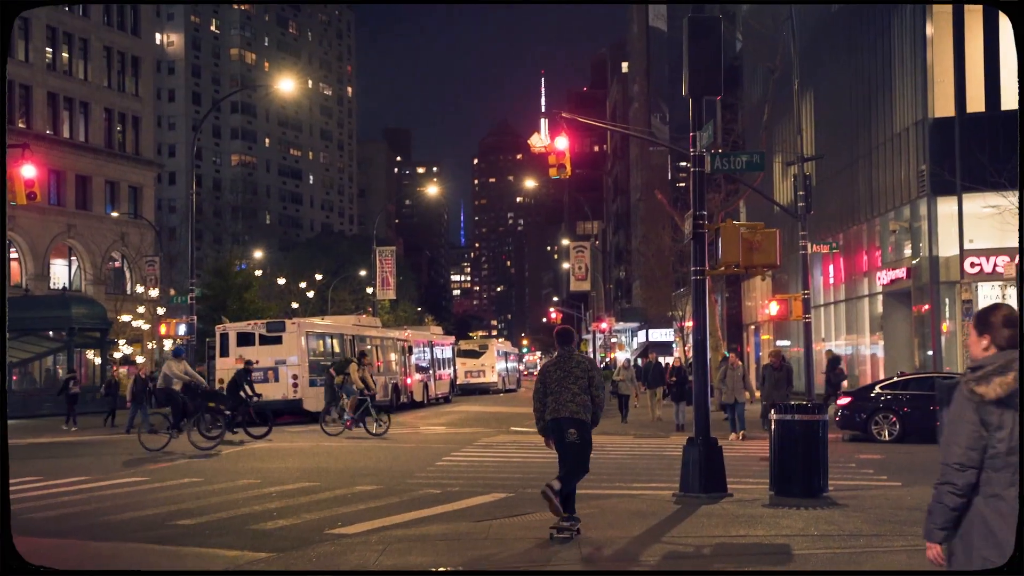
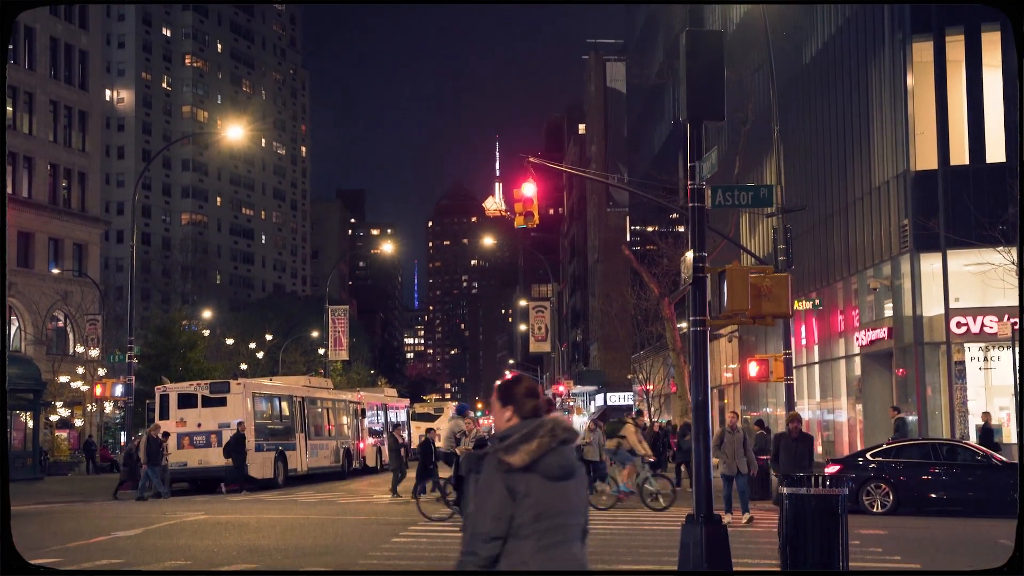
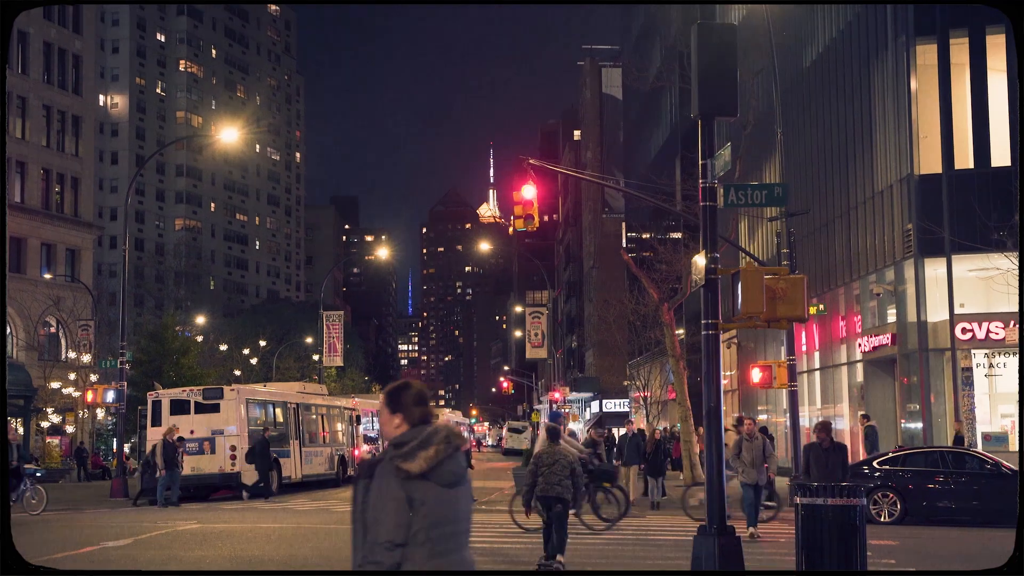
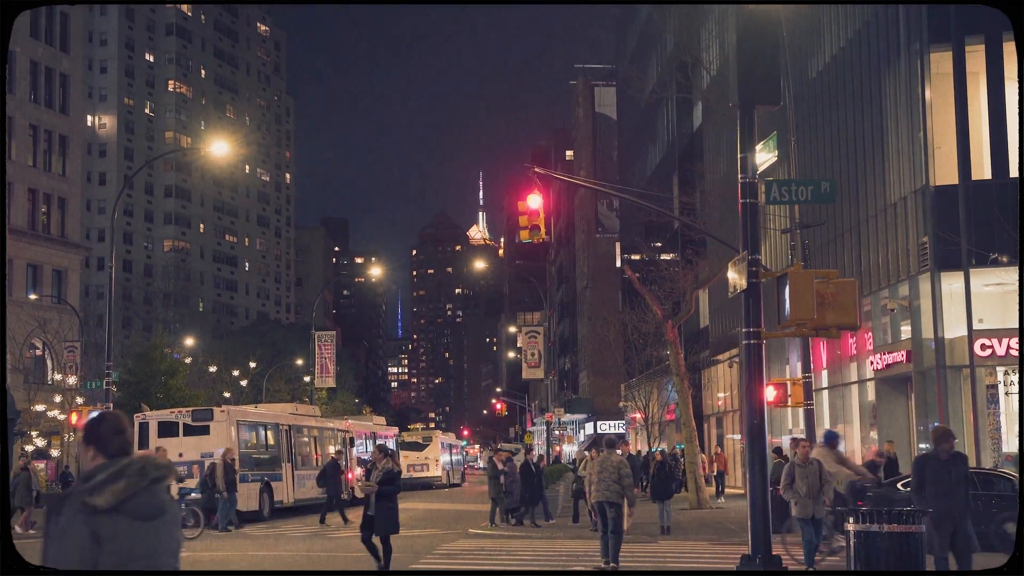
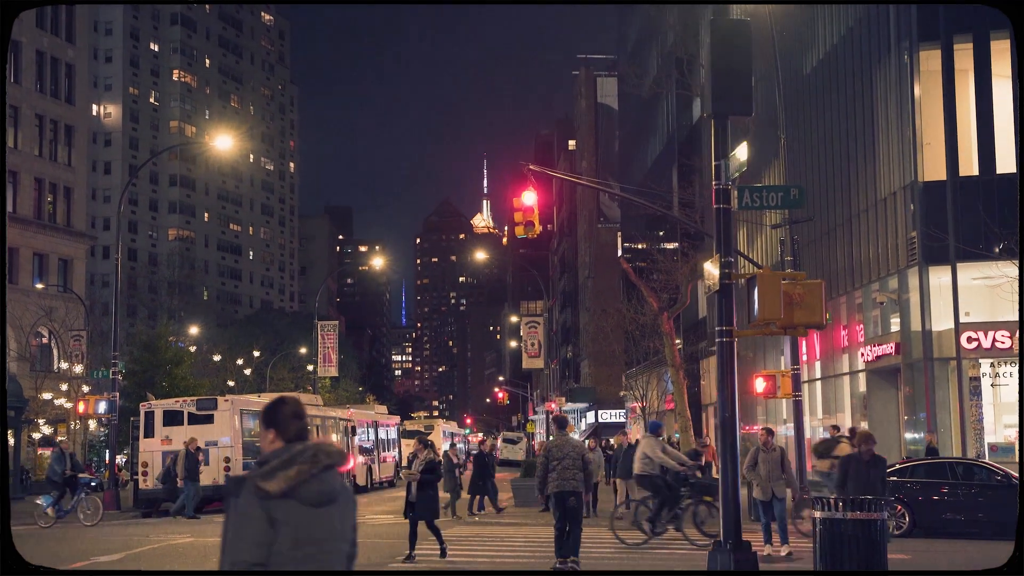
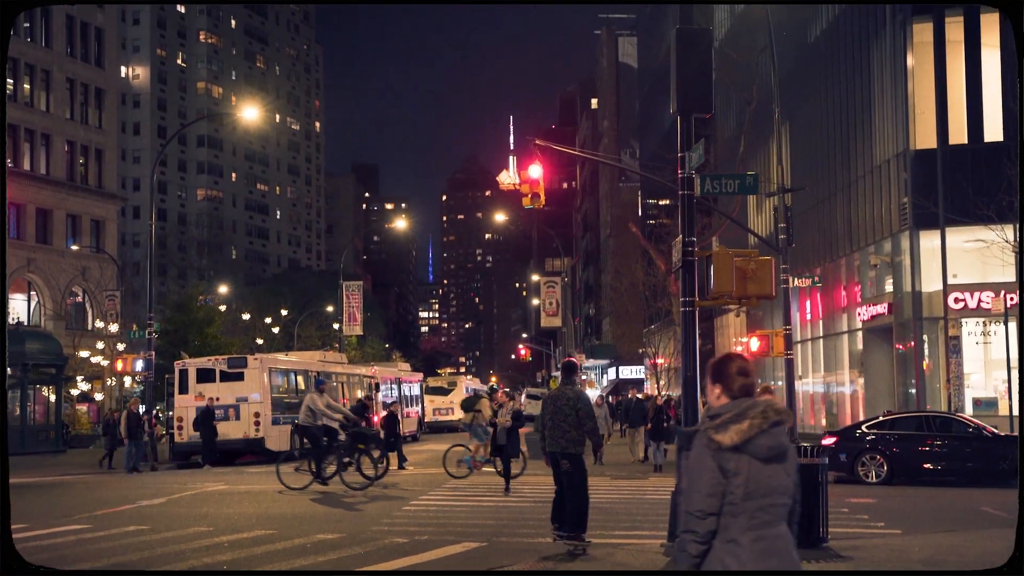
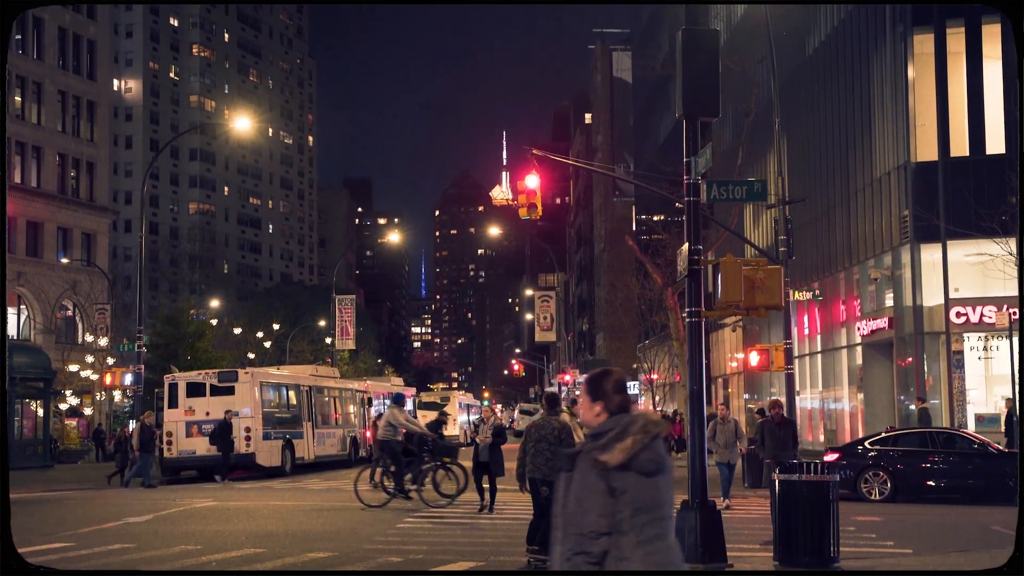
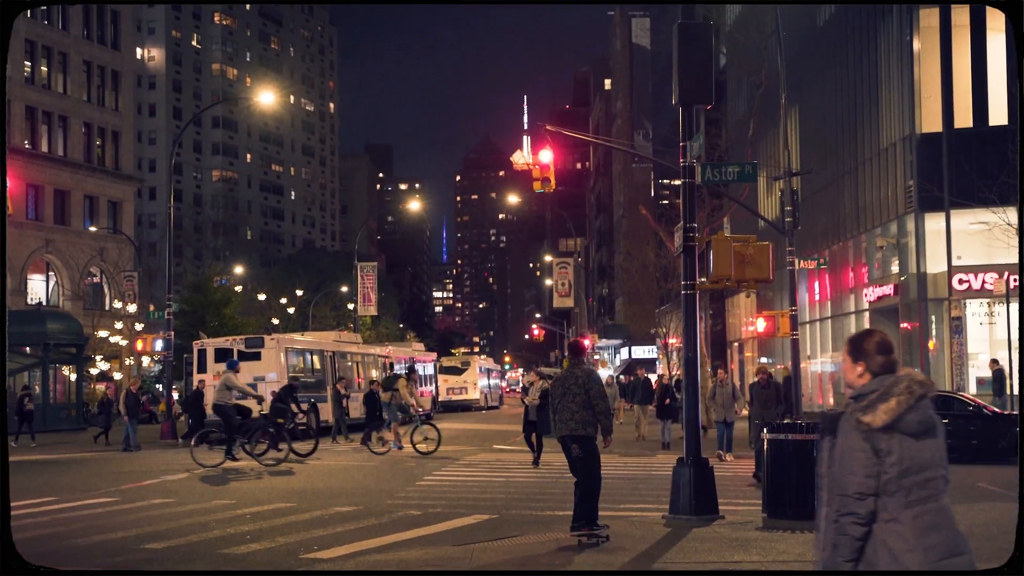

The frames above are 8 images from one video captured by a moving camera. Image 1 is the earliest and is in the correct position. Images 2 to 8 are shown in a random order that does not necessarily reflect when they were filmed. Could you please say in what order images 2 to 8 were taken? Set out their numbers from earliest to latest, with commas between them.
8, 6, 7, 2, 3, 5, 4
